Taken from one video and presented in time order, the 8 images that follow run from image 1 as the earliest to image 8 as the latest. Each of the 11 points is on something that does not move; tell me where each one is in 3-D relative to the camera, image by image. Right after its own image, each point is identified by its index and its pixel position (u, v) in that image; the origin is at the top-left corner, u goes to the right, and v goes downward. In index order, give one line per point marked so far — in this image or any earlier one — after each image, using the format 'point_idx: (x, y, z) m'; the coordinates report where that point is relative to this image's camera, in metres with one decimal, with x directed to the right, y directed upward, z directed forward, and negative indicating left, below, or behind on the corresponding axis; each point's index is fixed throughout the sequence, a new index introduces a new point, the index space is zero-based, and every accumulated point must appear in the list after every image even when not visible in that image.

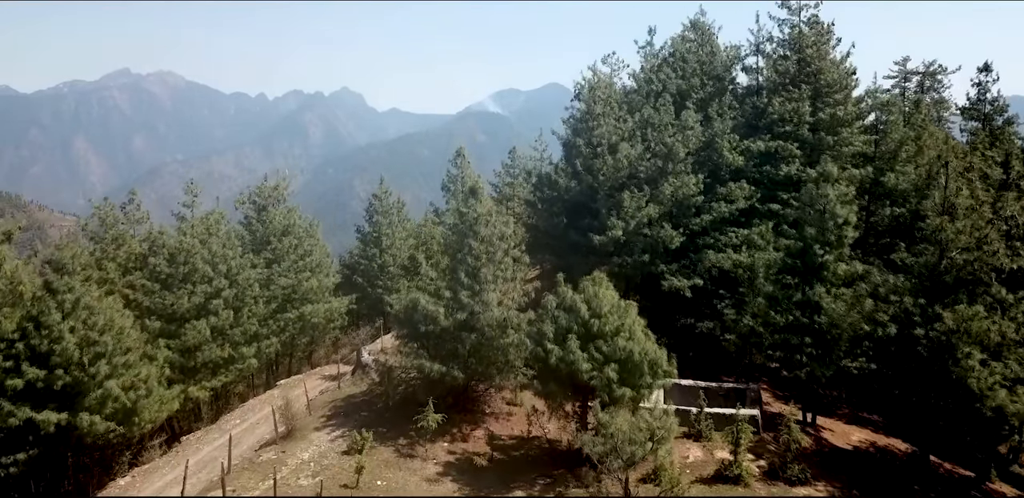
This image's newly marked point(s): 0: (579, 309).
0: (+1.9, -1.7, +19.3) m
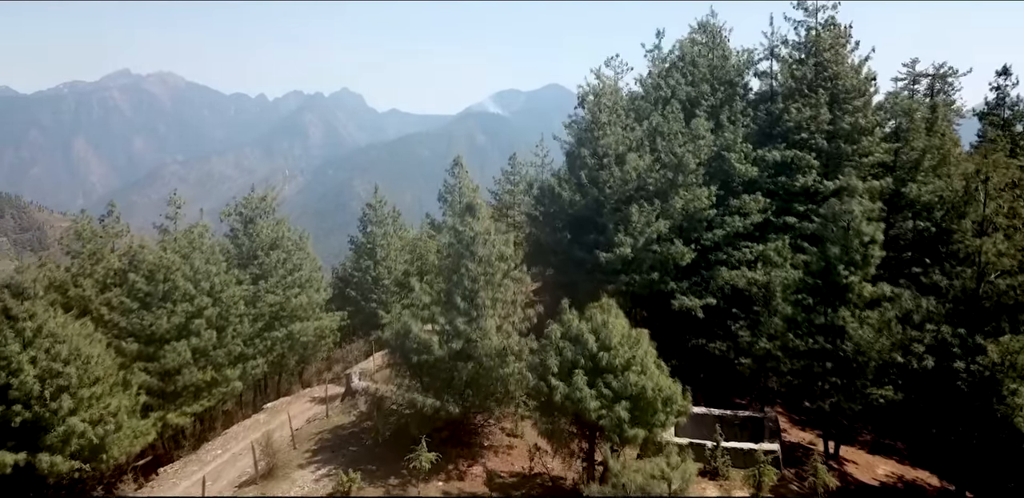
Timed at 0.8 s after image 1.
0: (+1.9, -2.3, +17.6) m
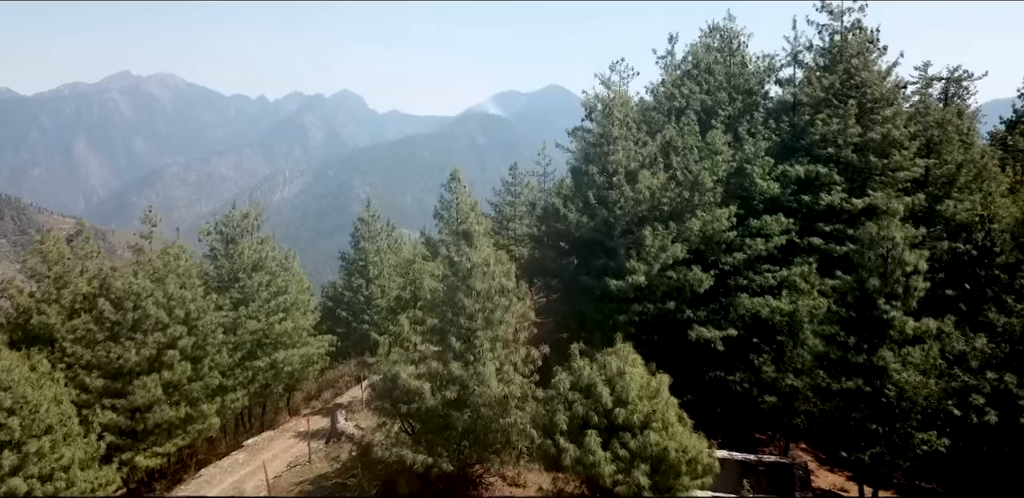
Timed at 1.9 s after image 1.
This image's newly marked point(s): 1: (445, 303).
0: (+1.9, -3.2, +15.4) m
1: (-1.8, -1.4, +18.6) m
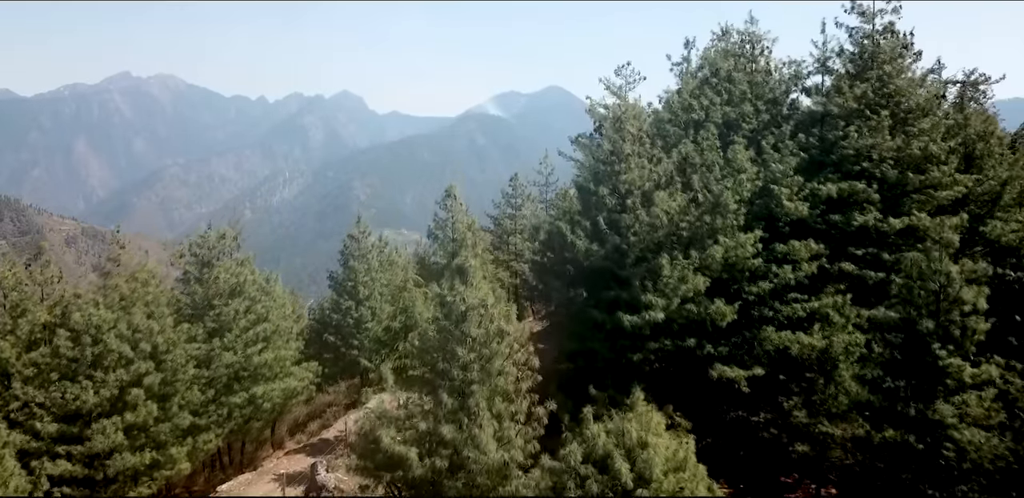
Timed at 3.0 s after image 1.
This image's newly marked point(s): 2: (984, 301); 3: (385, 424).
0: (+1.9, -4.1, +12.9) m
1: (-1.7, -2.3, +16.2) m
2: (+11.5, -1.3, +17.0) m
3: (-2.8, -3.9, +15.6) m
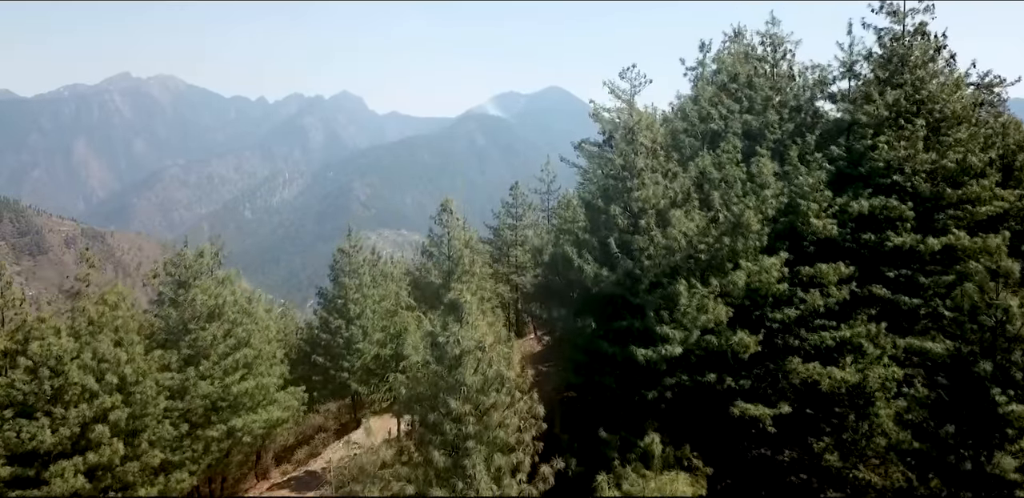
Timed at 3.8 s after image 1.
0: (+2.0, -4.8, +10.9) m
1: (-1.7, -3.0, +14.1) m
2: (+11.5, -2.0, +15.0) m
3: (-2.8, -4.6, +13.6) m
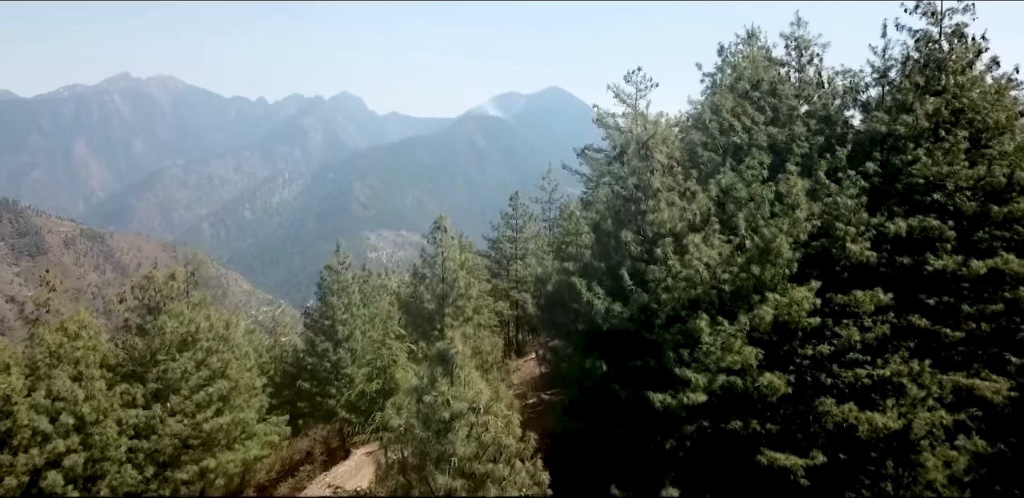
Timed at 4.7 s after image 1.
0: (+2.0, -5.5, +8.8) m
1: (-1.7, -3.7, +12.0) m
2: (+11.5, -2.7, +12.9) m
3: (-2.8, -5.3, +11.5) m
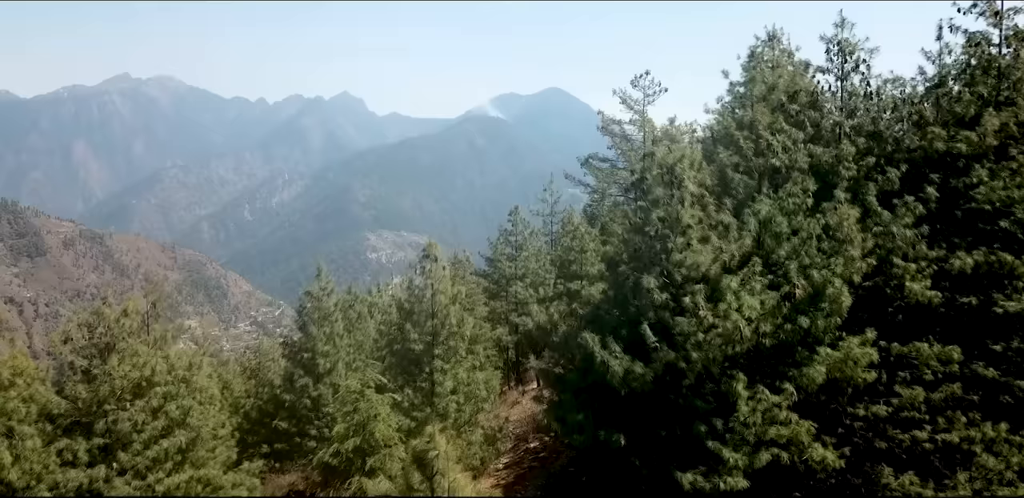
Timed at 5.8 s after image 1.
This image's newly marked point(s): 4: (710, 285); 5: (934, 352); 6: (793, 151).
0: (+1.9, -6.4, +6.0) m
1: (-1.7, -4.6, +9.2) m
2: (+11.5, -3.6, +10.1) m
3: (-2.8, -6.2, +8.7) m
4: (+4.0, -0.7, +14.3) m
5: (+9.1, -2.2, +15.1) m
6: (+6.7, +2.4, +16.9) m
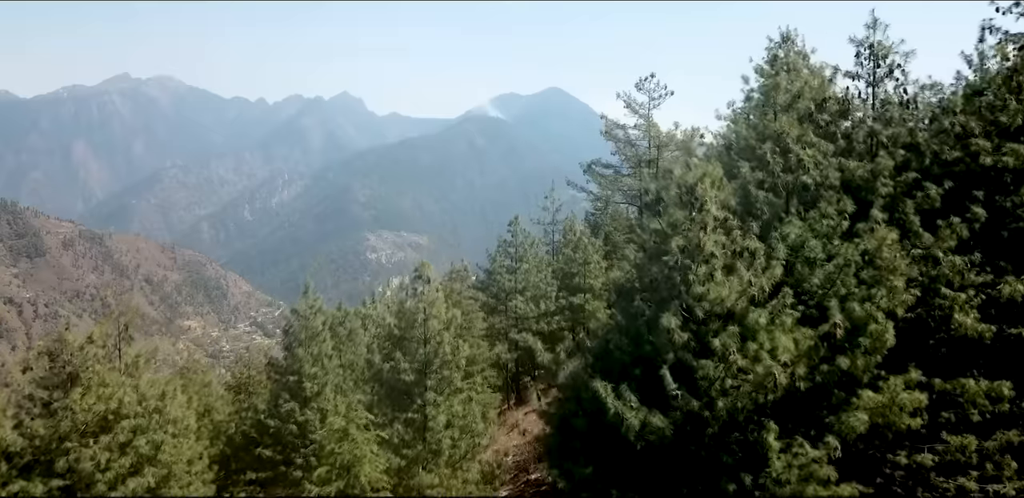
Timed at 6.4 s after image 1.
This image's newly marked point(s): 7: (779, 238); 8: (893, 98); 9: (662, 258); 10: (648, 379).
0: (+1.9, -7.0, +4.3) m
1: (-1.8, -5.2, +7.6) m
2: (+11.5, -4.2, +8.4) m
3: (-2.9, -6.8, +7.0) m
4: (+4.0, -1.3, +12.6) m
5: (+9.1, -2.8, +13.4) m
6: (+6.7, +1.8, +15.2) m
7: (+5.3, +0.3, +13.9) m
8: (+9.1, +3.7, +16.7) m
9: (+2.8, -0.1, +13.3) m
10: (+2.6, -2.4, +13.4) m
